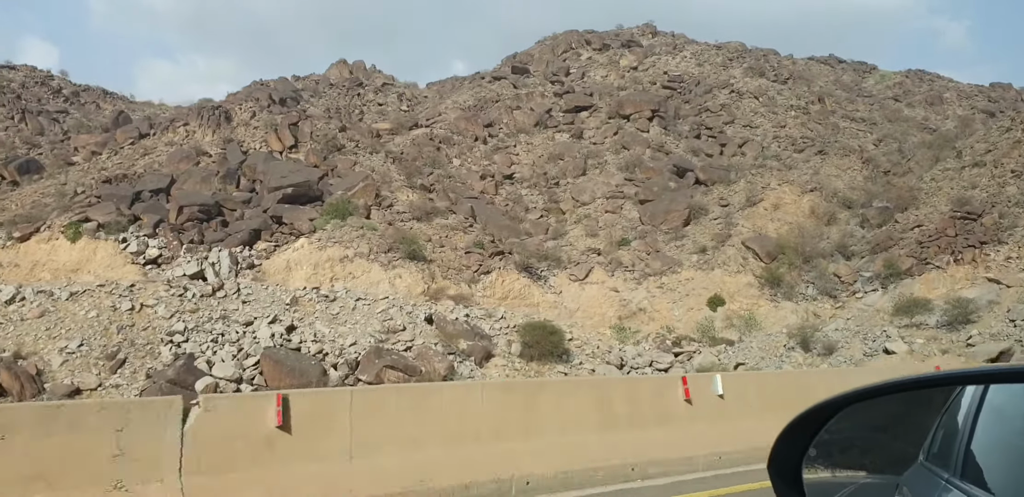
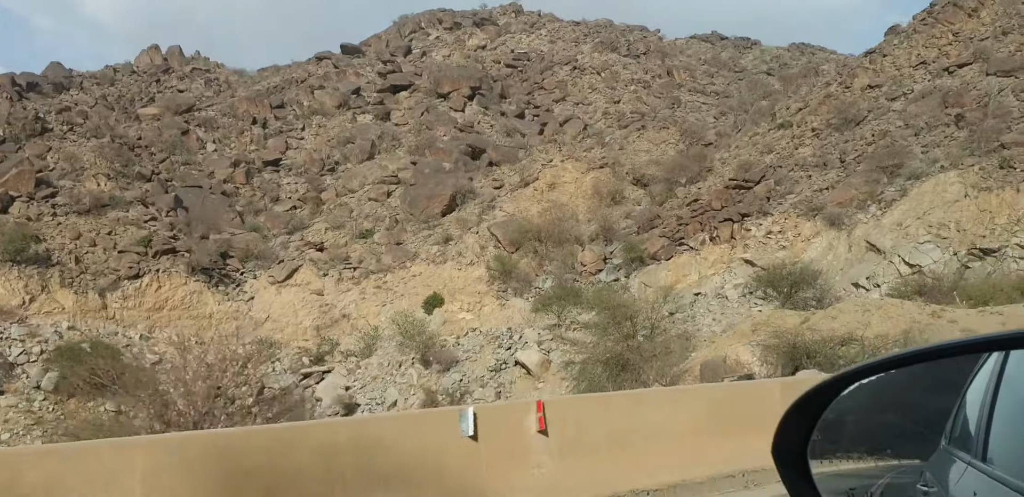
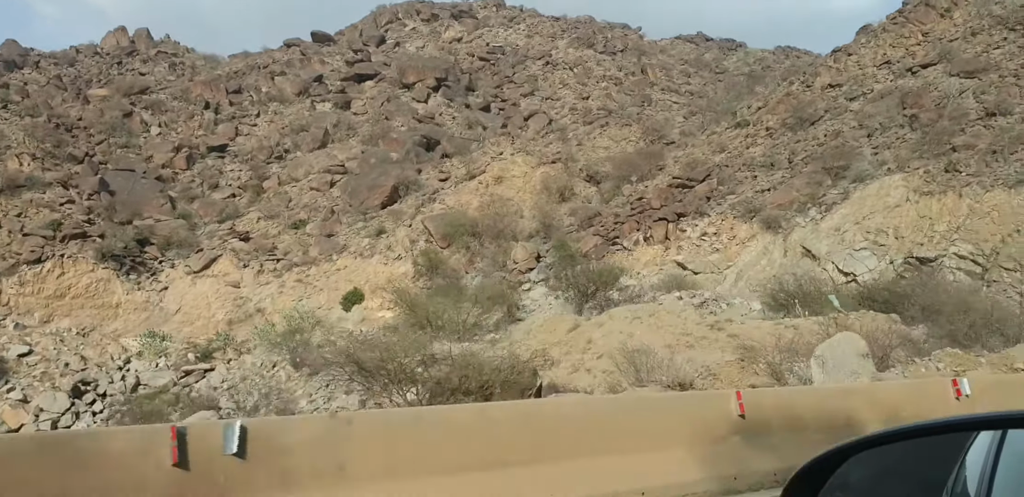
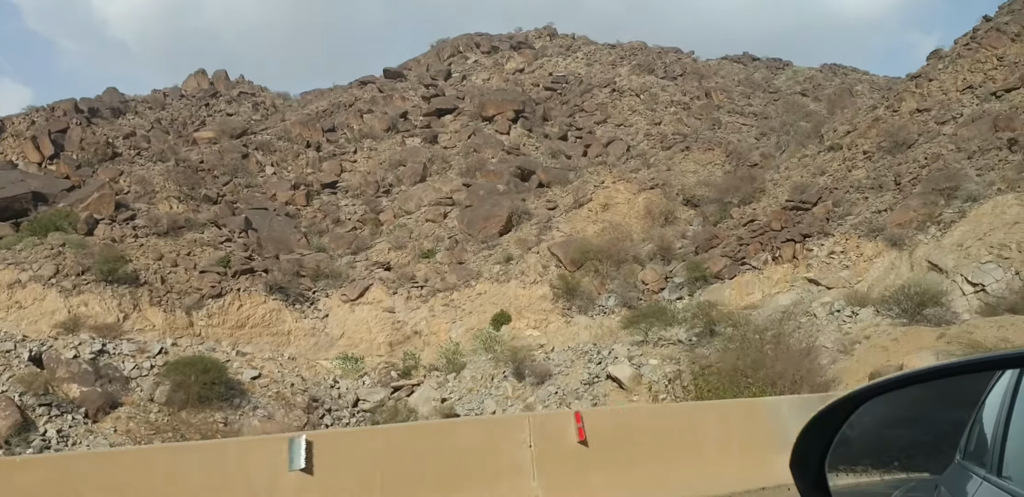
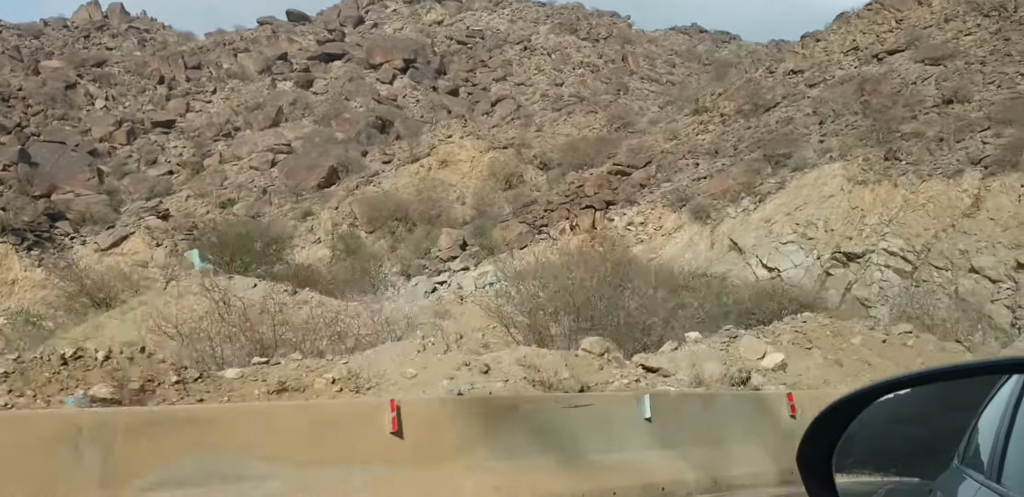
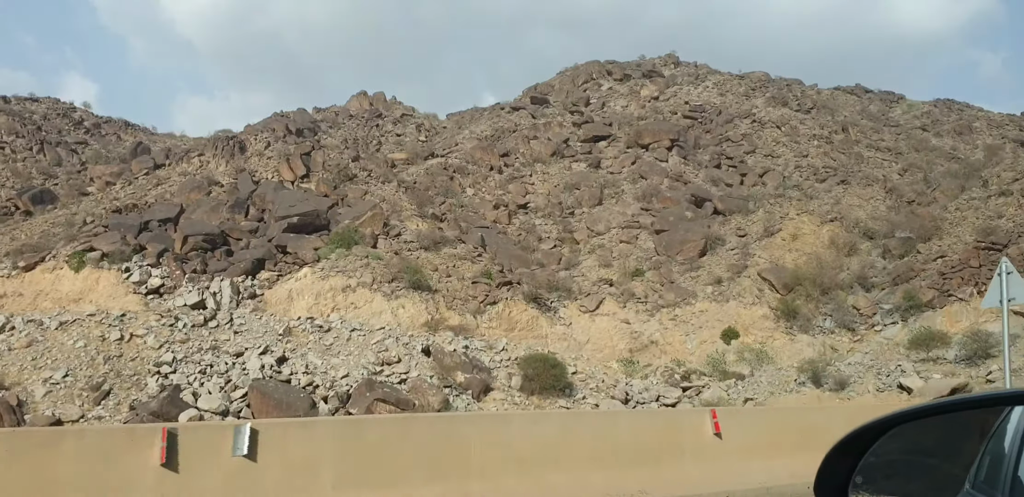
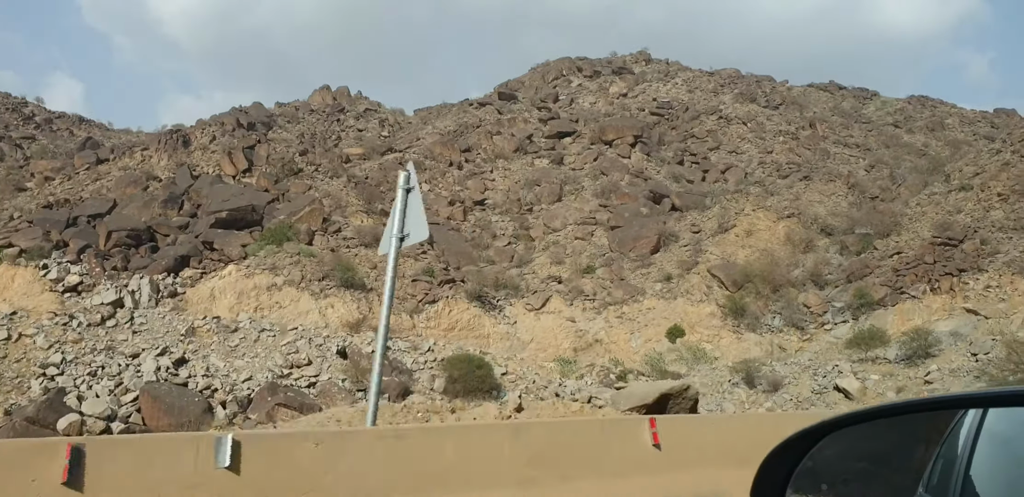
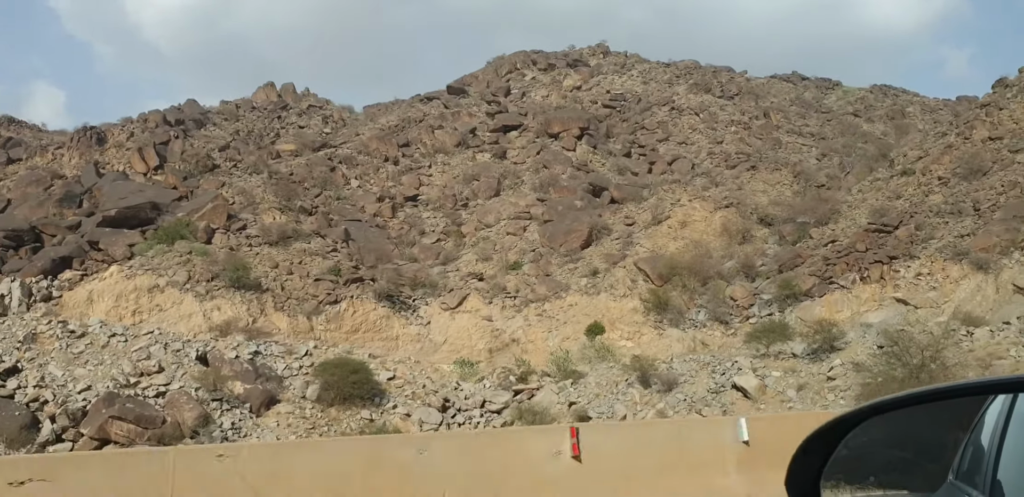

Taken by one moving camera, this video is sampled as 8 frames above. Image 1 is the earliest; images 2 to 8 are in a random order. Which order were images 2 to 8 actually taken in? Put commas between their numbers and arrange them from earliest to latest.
6, 7, 8, 4, 2, 3, 5
